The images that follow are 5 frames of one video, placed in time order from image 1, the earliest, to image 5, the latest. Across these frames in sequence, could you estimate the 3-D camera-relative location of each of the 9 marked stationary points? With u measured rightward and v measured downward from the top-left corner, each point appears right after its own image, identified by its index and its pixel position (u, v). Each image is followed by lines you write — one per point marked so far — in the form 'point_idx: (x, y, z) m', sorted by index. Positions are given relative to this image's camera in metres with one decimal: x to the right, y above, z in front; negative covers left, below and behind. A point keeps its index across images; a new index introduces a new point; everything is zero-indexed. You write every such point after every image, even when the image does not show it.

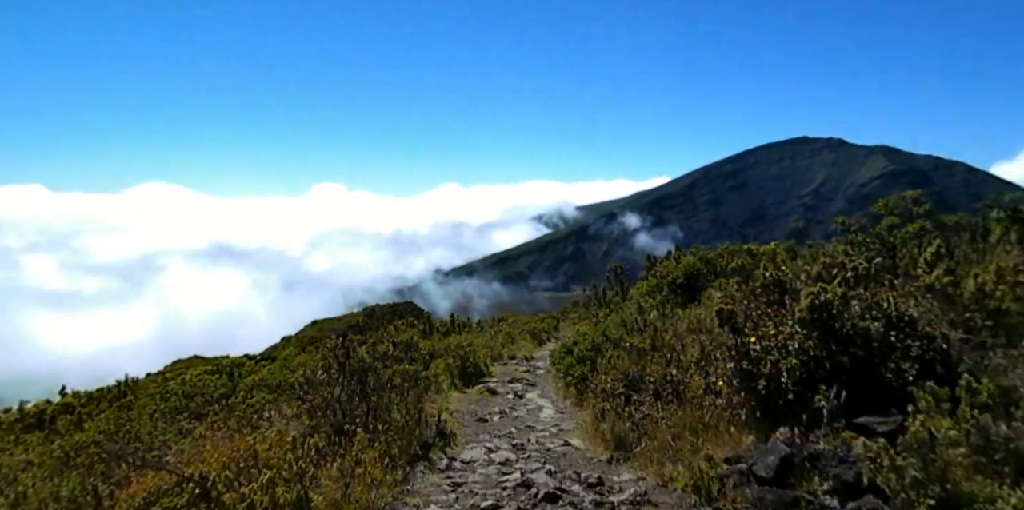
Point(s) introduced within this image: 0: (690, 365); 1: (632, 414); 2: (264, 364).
0: (+2.7, -1.7, +10.4) m
1: (+1.9, -2.4, +10.9) m
2: (-6.4, -2.8, +18.0) m
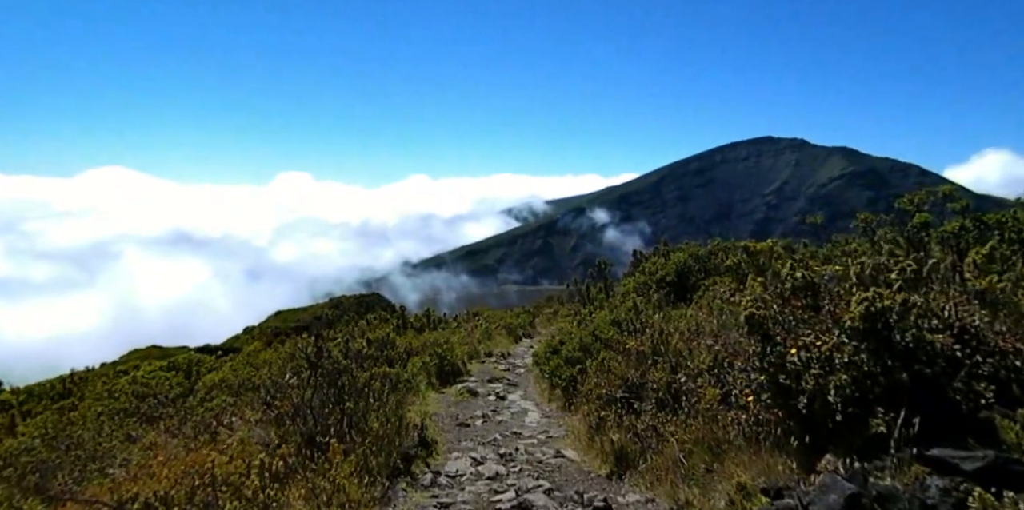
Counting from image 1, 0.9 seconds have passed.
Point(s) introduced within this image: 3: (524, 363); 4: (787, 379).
0: (+2.6, -1.6, +9.5) m
1: (+1.7, -2.4, +9.9) m
2: (-6.9, -2.5, +16.7) m
3: (+0.3, -3.1, +19.8) m
4: (+2.6, -1.2, +6.8) m
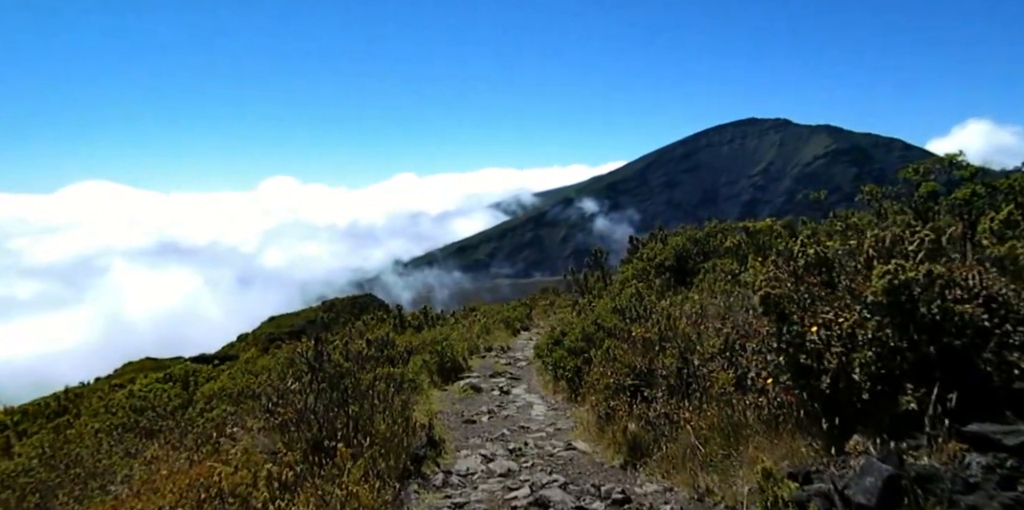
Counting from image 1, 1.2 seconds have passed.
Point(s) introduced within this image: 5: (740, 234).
0: (+2.7, -1.4, +9.3) m
1: (+1.9, -2.2, +9.7) m
2: (-6.8, -2.7, +16.3) m
3: (+0.4, -2.8, +19.6) m
4: (+2.7, -1.0, +6.6) m
5: (+5.5, +0.5, +17.1) m
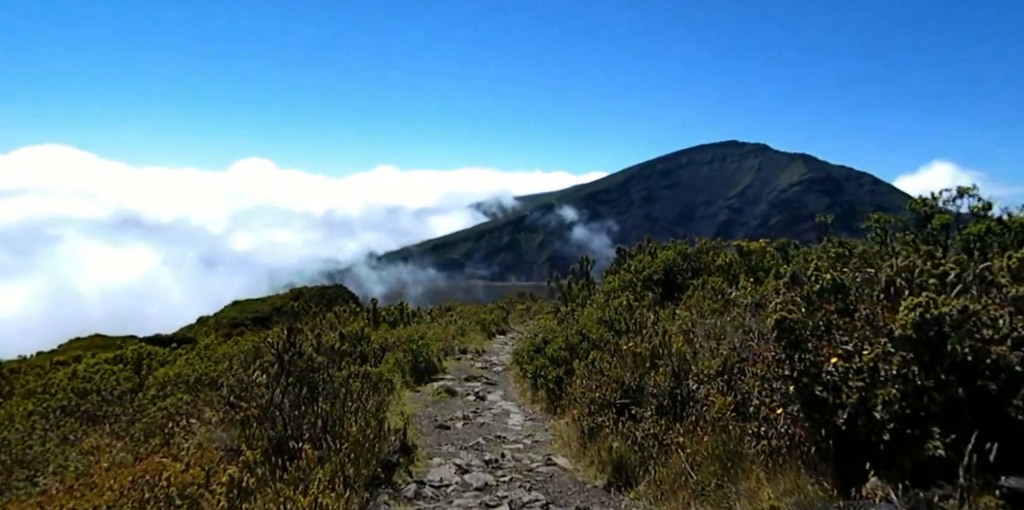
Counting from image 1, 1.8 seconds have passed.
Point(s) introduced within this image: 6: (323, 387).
0: (+2.5, -1.6, +8.9) m
1: (+1.6, -2.3, +9.2) m
2: (-7.3, -2.1, +15.5) m
3: (-0.3, -2.9, +19.0) m
4: (+2.7, -1.2, +6.1) m
5: (+5.2, +0.1, +16.7) m
6: (-2.6, -1.8, +9.7) m
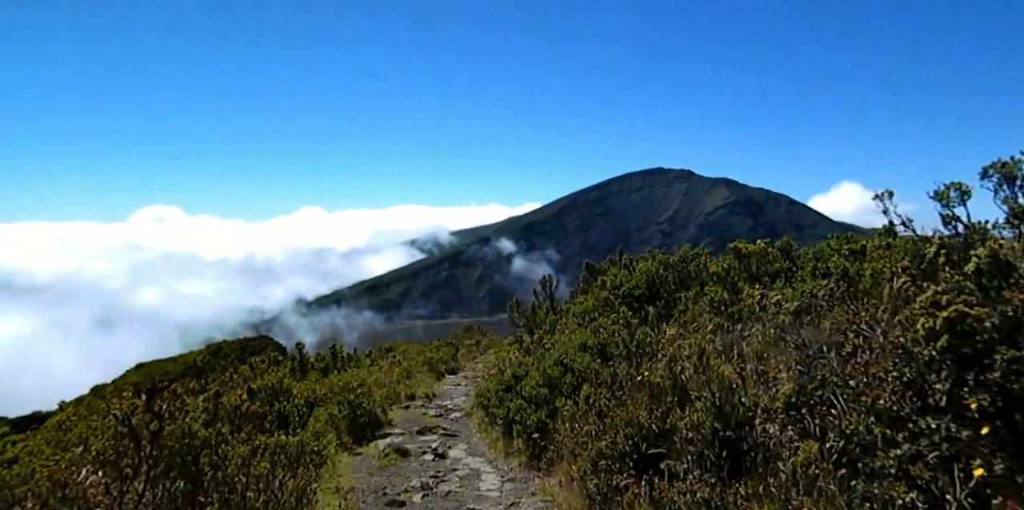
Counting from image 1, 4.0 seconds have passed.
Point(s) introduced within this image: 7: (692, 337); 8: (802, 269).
0: (+2.4, -1.5, +6.3) m
1: (+1.5, -2.2, +6.5) m
2: (-7.9, -2.9, +12.0) m
3: (-1.2, -3.5, +16.1) m
4: (+2.8, -0.9, +3.6) m
5: (+4.3, 0.0, +14.4) m
6: (-2.7, -2.0, +6.6) m
7: (+2.5, -1.0, +9.8) m
8: (+4.8, -0.2, +11.7) m
